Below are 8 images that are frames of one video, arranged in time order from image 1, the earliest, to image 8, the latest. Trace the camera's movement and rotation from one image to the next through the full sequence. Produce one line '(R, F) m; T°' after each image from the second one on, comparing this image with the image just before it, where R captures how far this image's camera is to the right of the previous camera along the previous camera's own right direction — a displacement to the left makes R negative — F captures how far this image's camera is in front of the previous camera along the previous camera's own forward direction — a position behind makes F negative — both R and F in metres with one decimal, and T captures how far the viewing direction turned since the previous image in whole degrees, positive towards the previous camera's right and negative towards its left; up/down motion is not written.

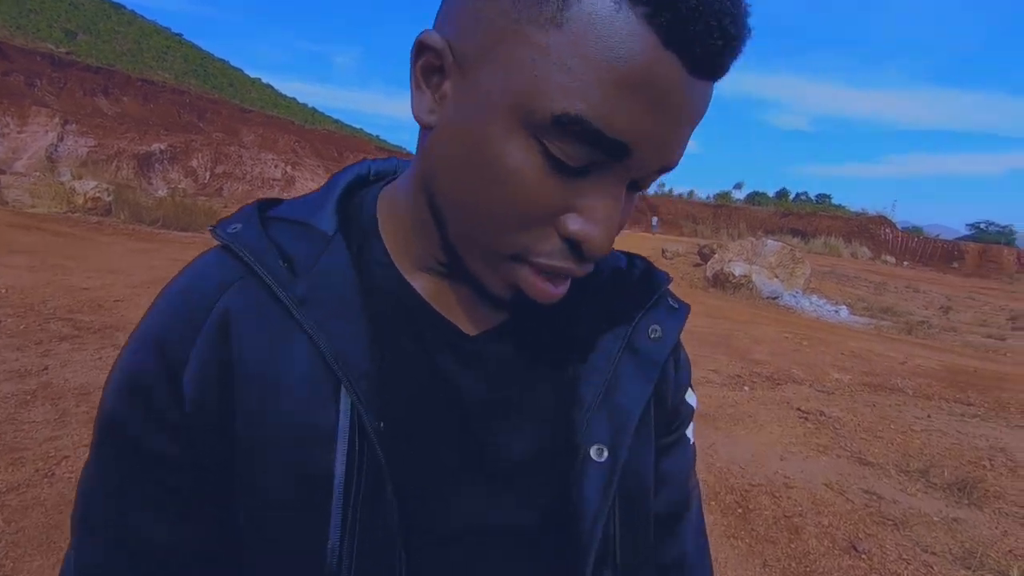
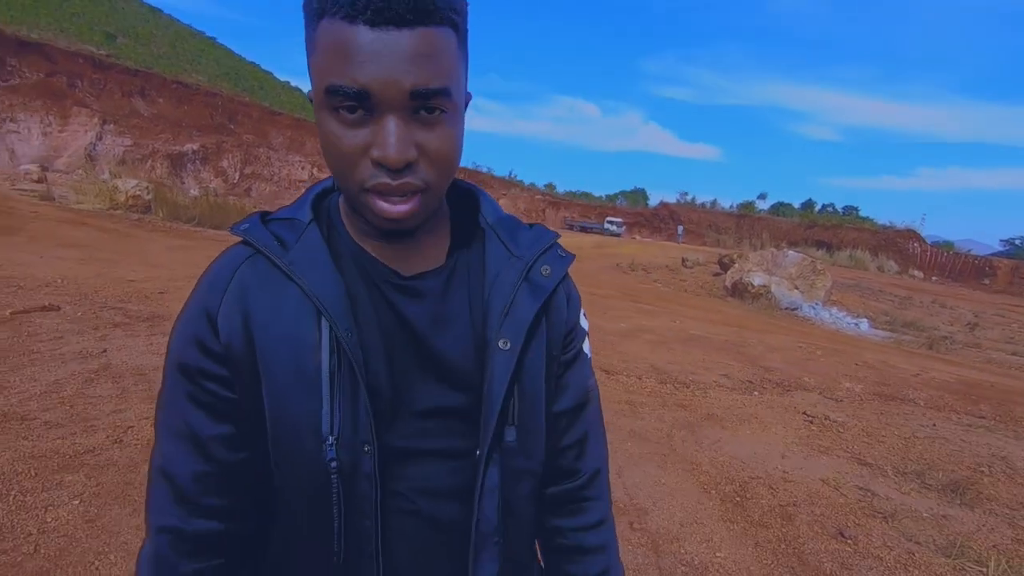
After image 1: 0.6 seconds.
(0.0, -0.3) m; -2°
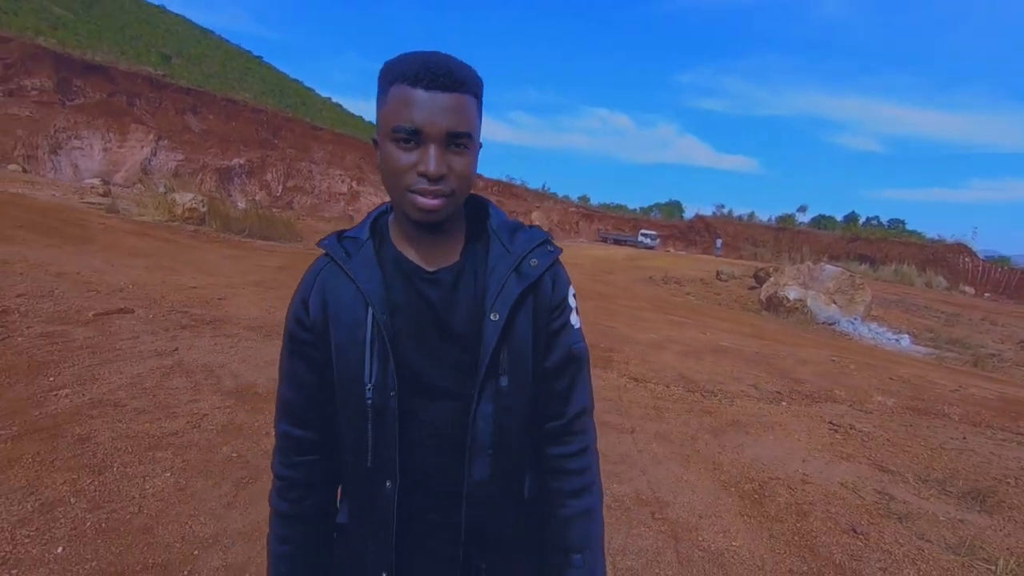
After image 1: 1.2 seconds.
(0.0, -0.4) m; -3°
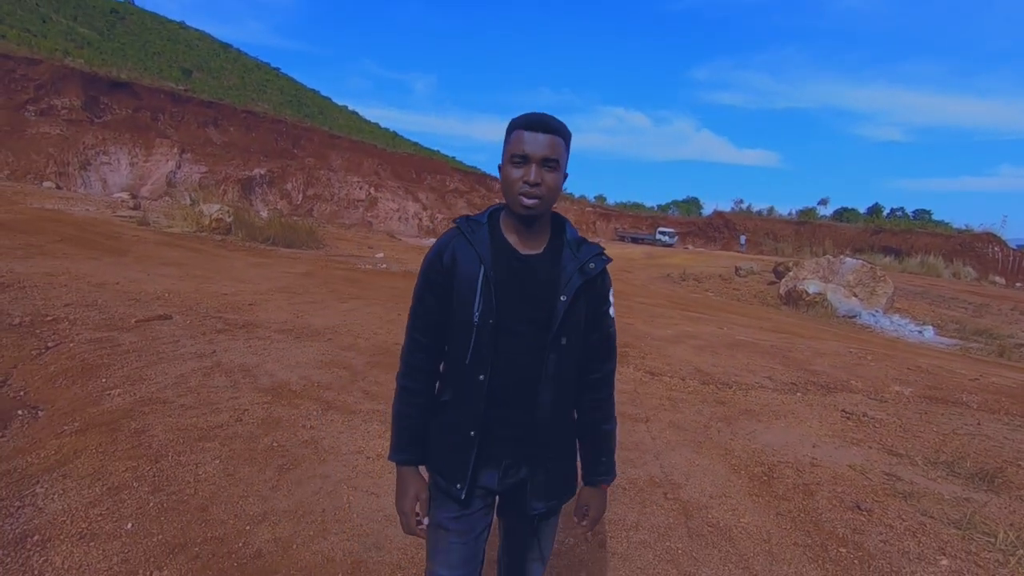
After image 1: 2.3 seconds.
(0.0, -0.3) m; -2°
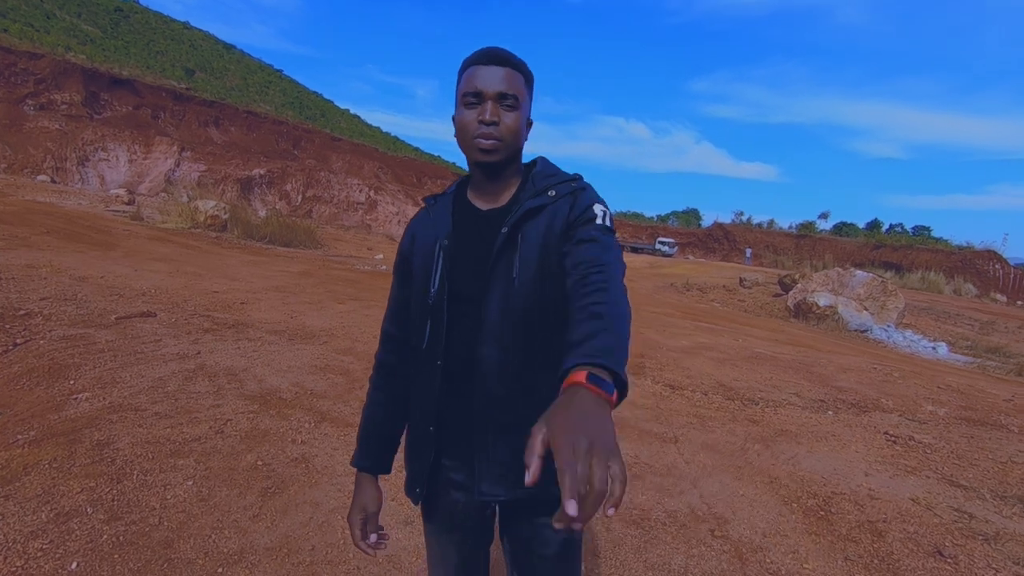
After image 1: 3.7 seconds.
(-0.2, +0.5) m; 0°
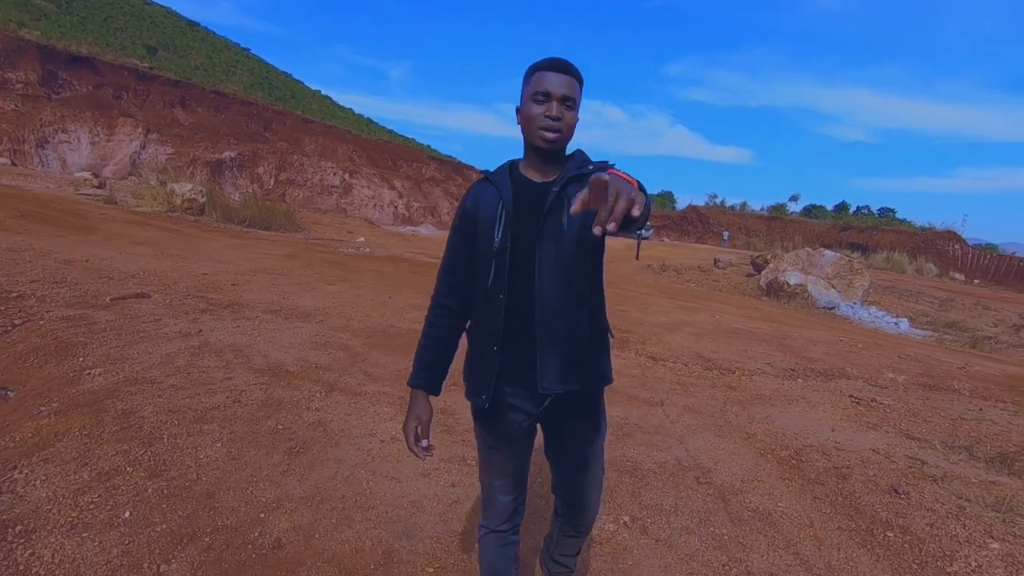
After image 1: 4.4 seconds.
(-0.2, -0.3) m; +2°
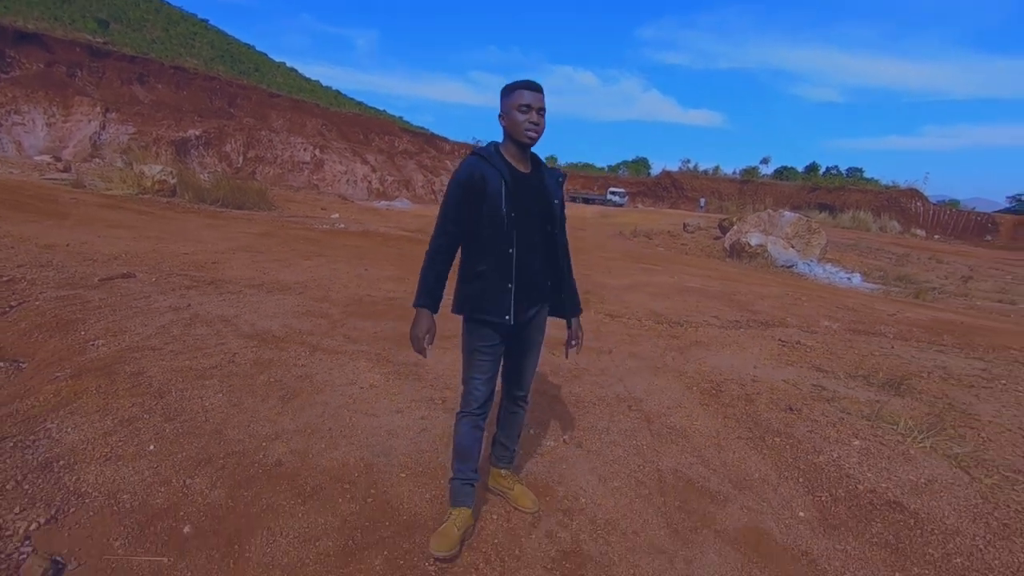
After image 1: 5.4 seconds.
(+0.2, -0.6) m; +2°
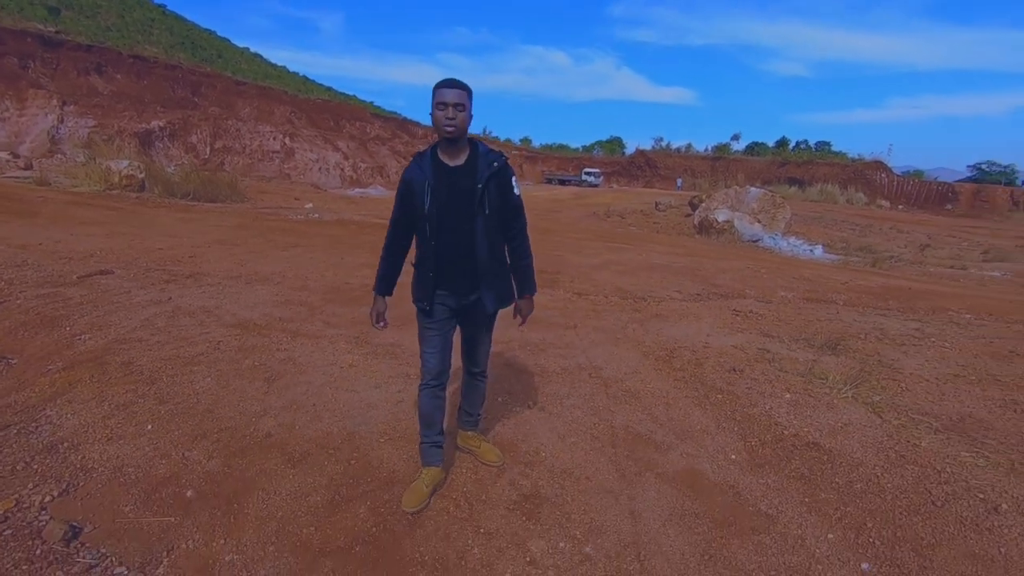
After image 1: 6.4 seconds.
(+0.1, -0.3) m; +2°
